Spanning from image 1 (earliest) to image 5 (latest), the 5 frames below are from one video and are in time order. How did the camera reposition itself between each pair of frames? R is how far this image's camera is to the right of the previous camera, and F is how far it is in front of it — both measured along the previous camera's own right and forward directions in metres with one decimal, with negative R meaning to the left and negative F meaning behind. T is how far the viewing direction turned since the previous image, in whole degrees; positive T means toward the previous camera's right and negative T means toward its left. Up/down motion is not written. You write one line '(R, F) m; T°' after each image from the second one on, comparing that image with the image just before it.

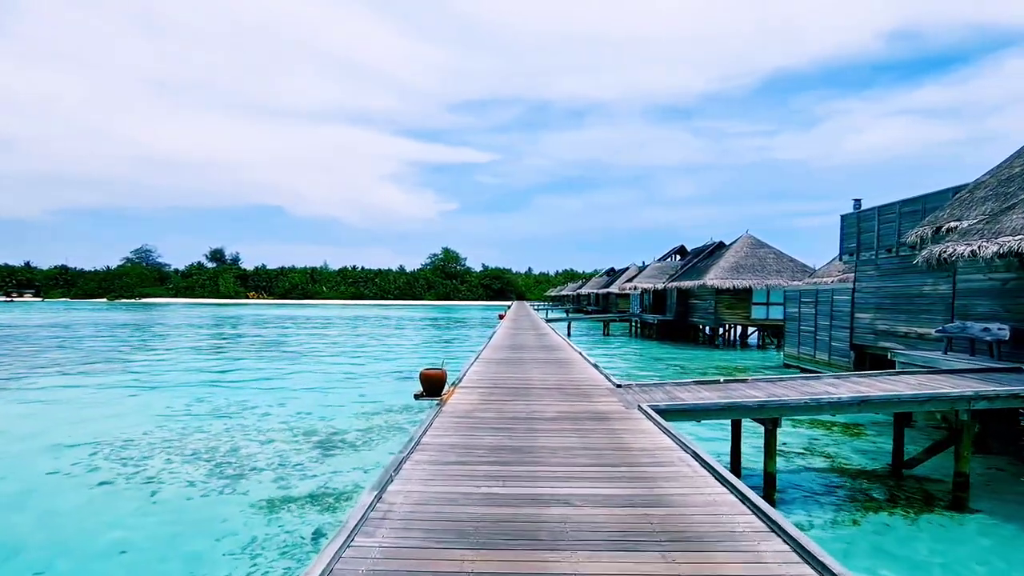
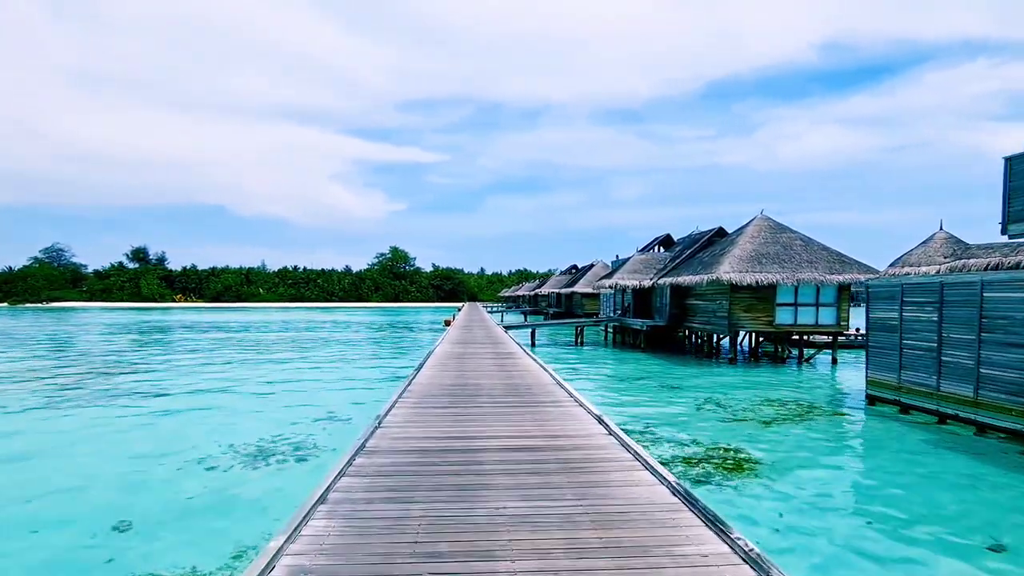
(+0.1, +6.0) m; +5°
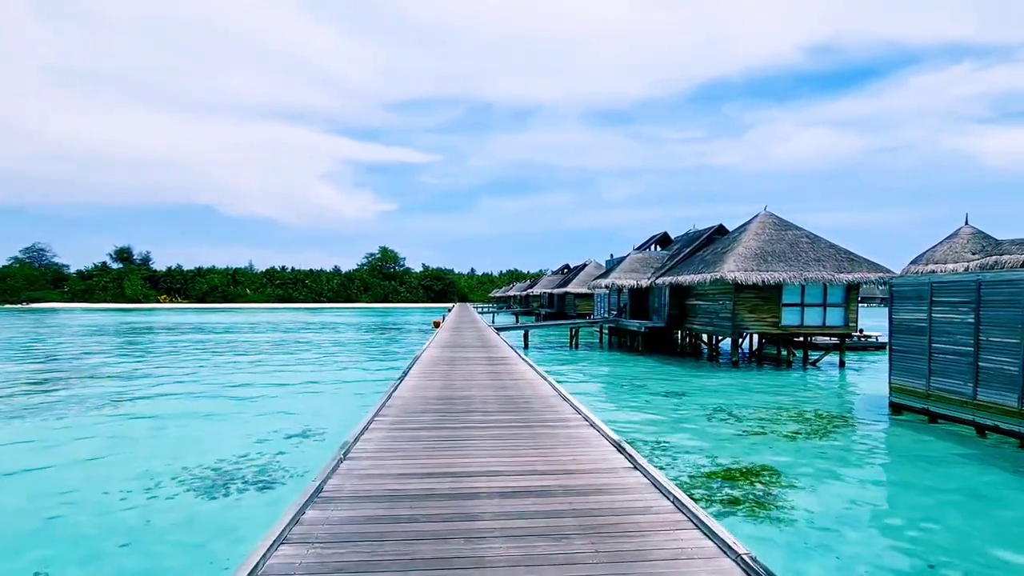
(-0.1, +0.9) m; +1°
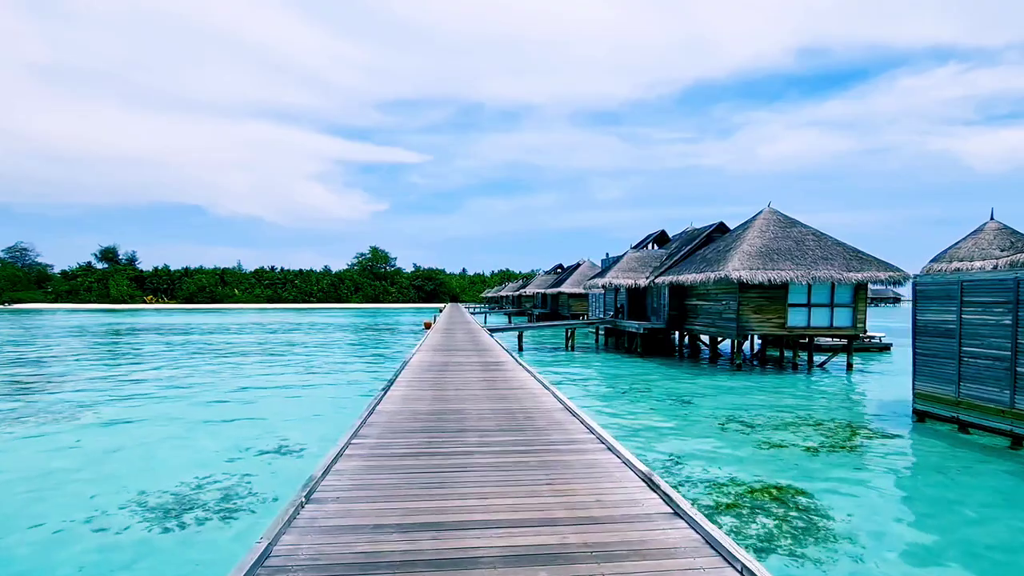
(-0.1, +0.8) m; +1°
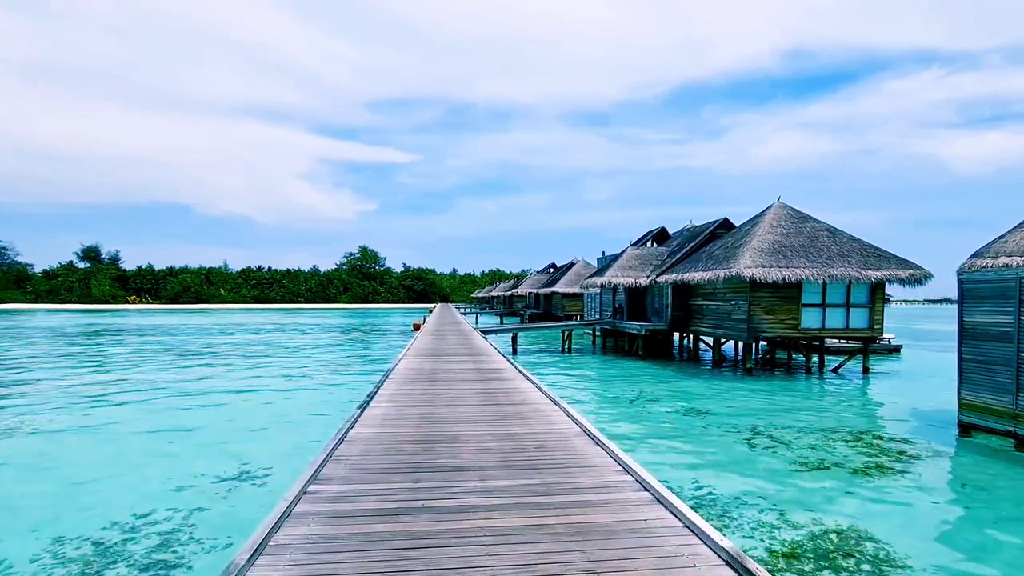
(-0.1, +1.1) m; +1°
